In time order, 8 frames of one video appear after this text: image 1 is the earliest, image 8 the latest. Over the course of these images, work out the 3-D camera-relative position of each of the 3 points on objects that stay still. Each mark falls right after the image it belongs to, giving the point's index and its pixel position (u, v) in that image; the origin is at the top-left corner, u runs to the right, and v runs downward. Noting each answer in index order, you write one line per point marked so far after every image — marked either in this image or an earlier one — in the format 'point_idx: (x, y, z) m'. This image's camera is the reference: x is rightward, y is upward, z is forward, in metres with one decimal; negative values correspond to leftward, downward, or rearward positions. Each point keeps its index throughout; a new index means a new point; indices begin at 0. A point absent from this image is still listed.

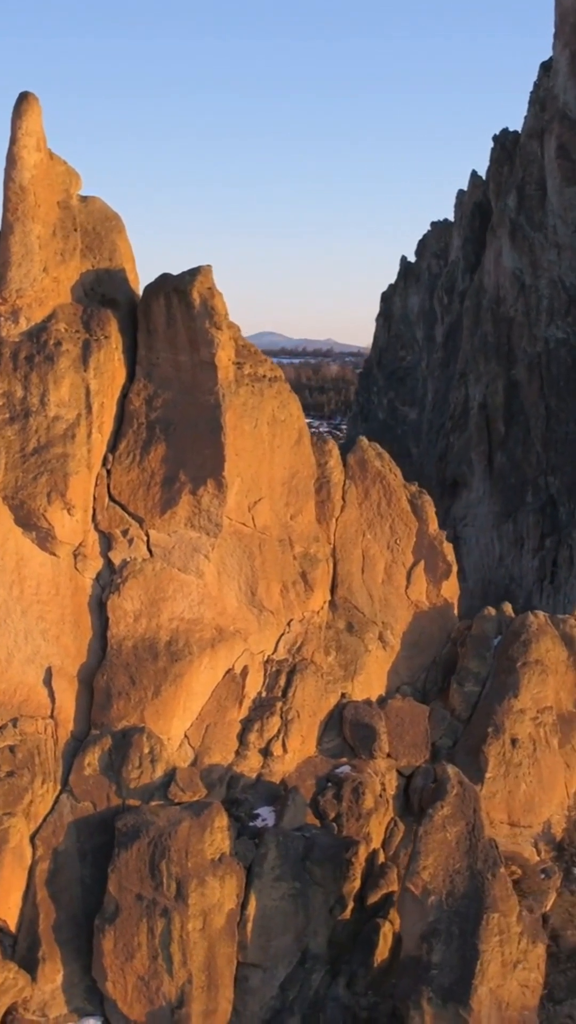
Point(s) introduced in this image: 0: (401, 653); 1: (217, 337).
0: (+1.1, -1.4, +10.6) m
1: (-0.6, +1.4, +8.4) m
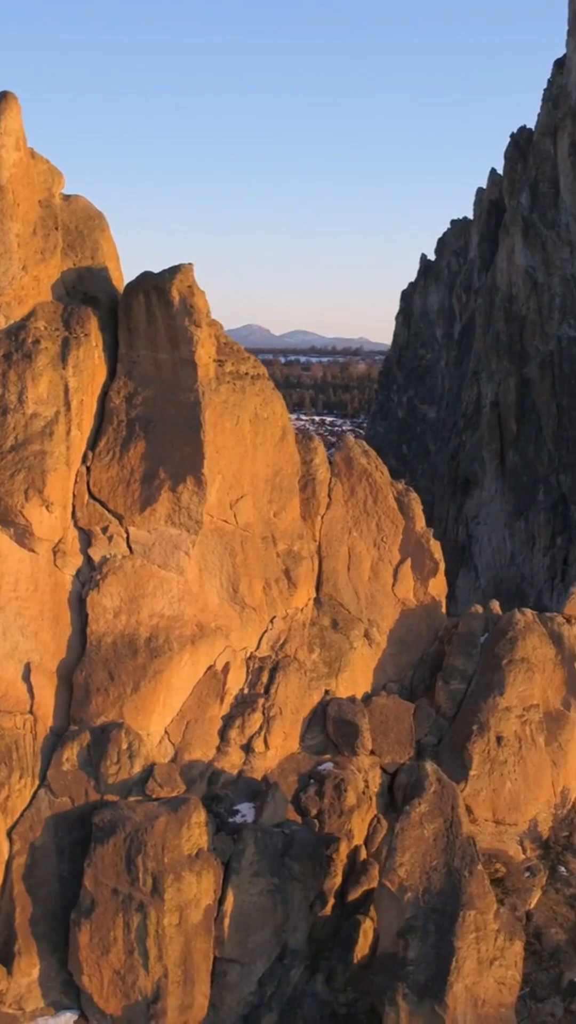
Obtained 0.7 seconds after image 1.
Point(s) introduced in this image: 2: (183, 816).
0: (+1.0, -1.4, +10.6) m
1: (-0.7, +1.4, +8.4) m
2: (-0.7, -2.2, +7.8) m
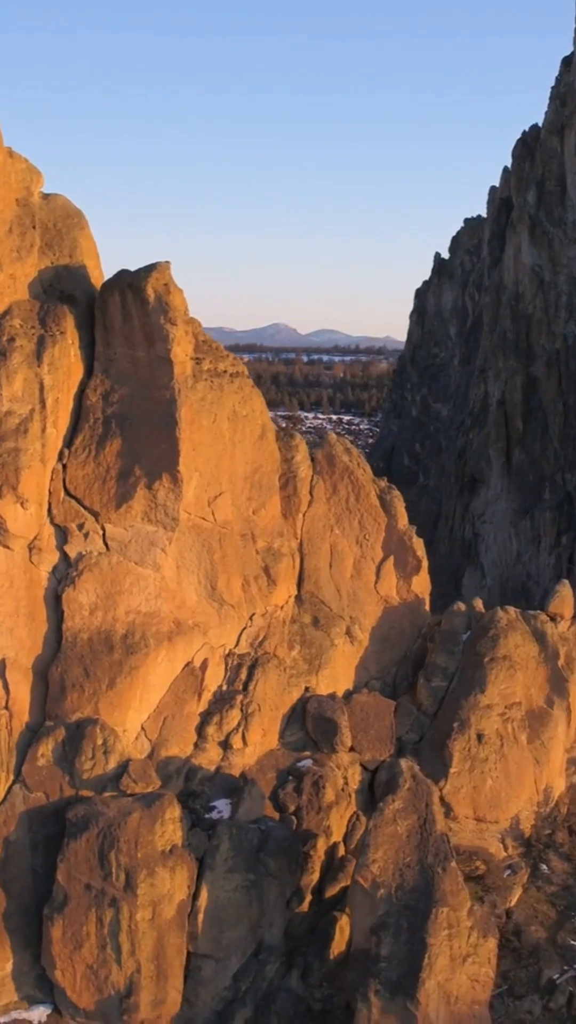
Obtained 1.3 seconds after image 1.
0: (+0.8, -1.3, +10.6) m
1: (-0.9, +1.4, +8.5) m
2: (-0.9, -2.2, +7.9) m
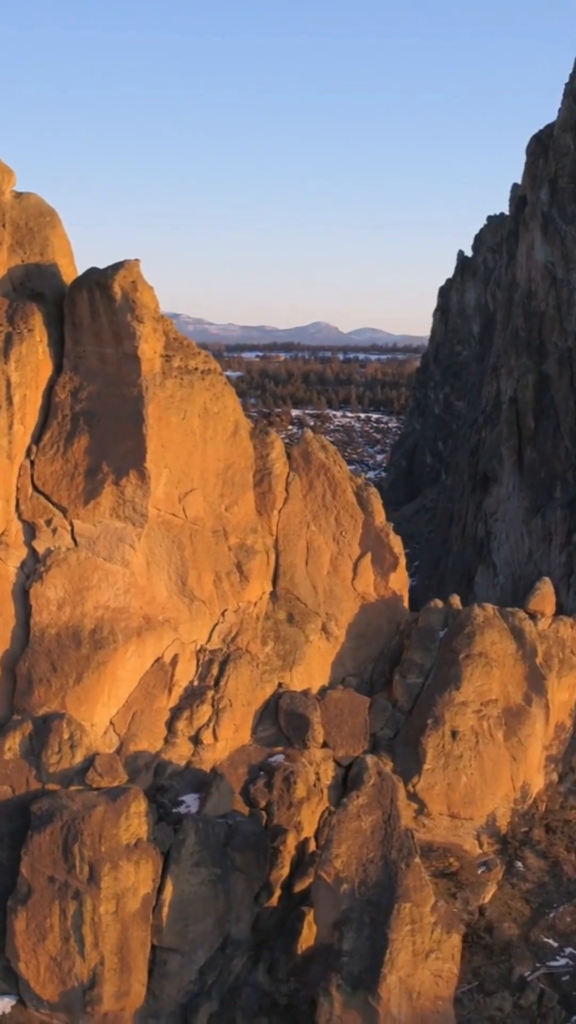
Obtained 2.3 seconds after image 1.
0: (+0.6, -1.3, +10.6) m
1: (-1.2, +1.4, +8.5) m
2: (-1.2, -2.2, +7.9) m
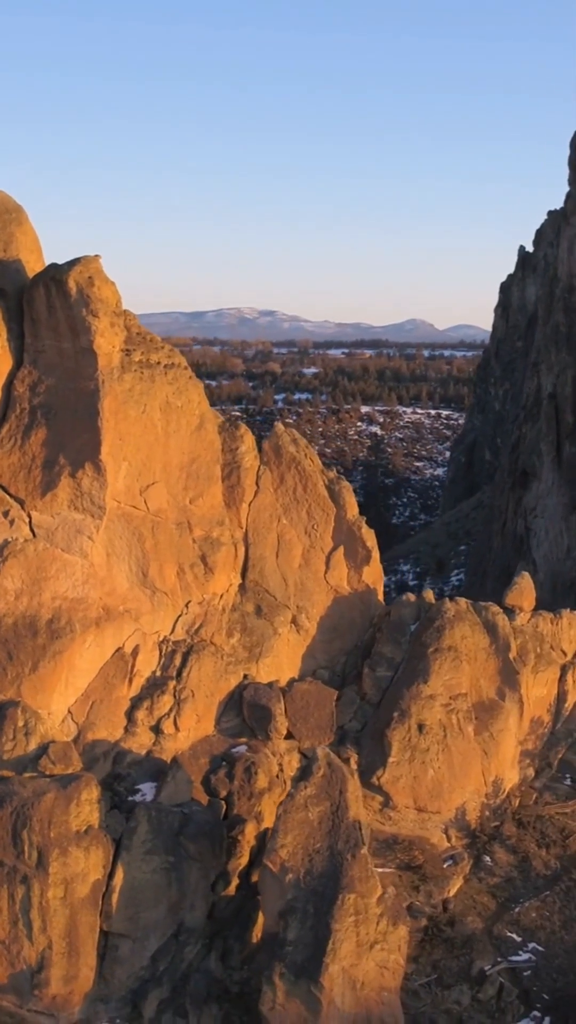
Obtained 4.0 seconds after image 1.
0: (+0.3, -1.2, +10.7) m
1: (-1.5, +1.5, +8.6) m
2: (-1.6, -2.1, +8.0) m
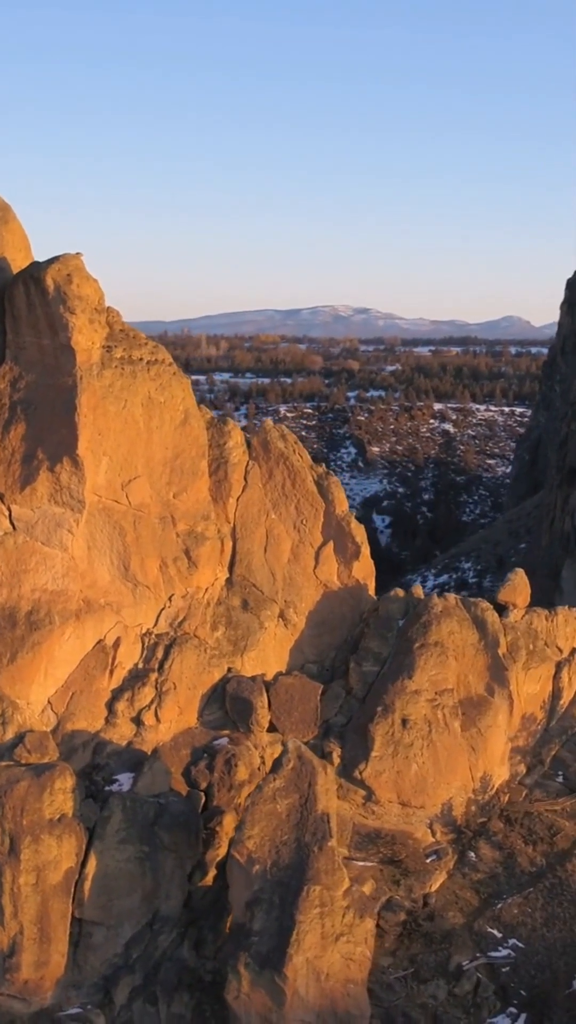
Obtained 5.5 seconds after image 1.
0: (+0.2, -1.2, +10.7) m
1: (-1.7, +1.6, +8.8) m
2: (-1.9, -2.0, +8.2) m
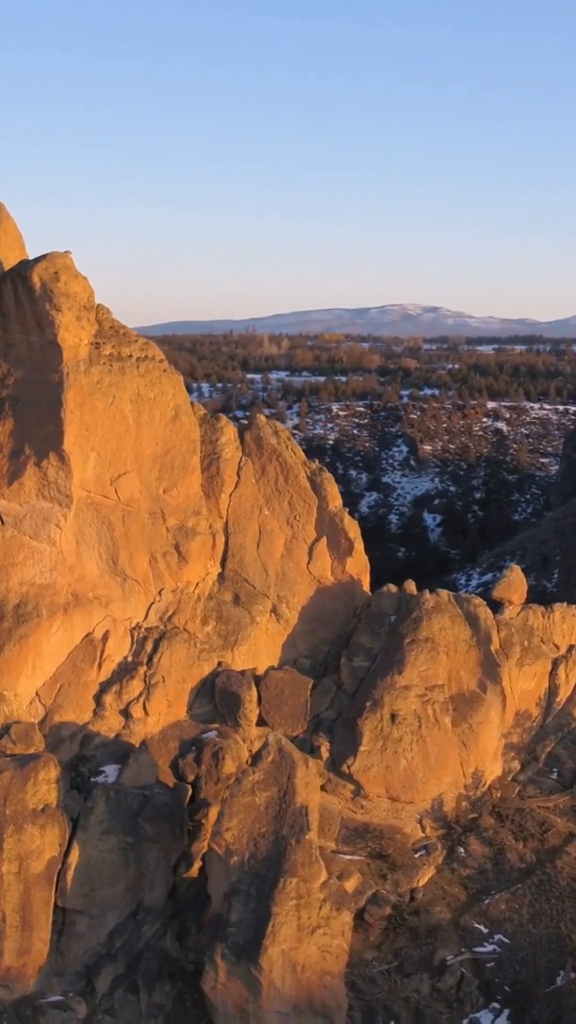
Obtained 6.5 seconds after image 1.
0: (+0.1, -1.1, +10.8) m
1: (-1.9, +1.6, +8.9) m
2: (-2.0, -2.0, +8.3) m
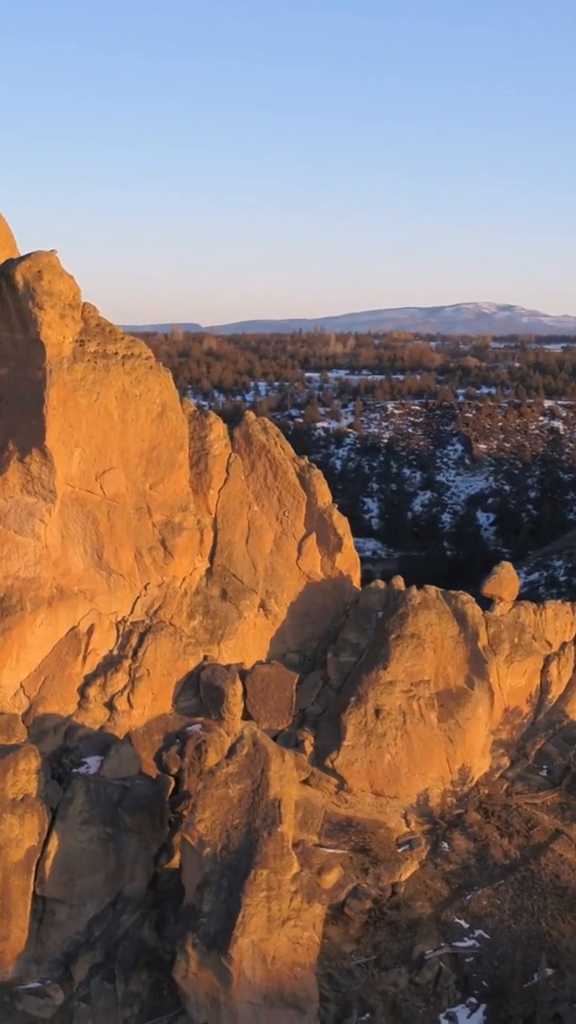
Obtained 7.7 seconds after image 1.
0: (0.0, -1.1, +10.9) m
1: (-2.0, +1.6, +9.0) m
2: (-2.2, -2.0, +8.5) m
